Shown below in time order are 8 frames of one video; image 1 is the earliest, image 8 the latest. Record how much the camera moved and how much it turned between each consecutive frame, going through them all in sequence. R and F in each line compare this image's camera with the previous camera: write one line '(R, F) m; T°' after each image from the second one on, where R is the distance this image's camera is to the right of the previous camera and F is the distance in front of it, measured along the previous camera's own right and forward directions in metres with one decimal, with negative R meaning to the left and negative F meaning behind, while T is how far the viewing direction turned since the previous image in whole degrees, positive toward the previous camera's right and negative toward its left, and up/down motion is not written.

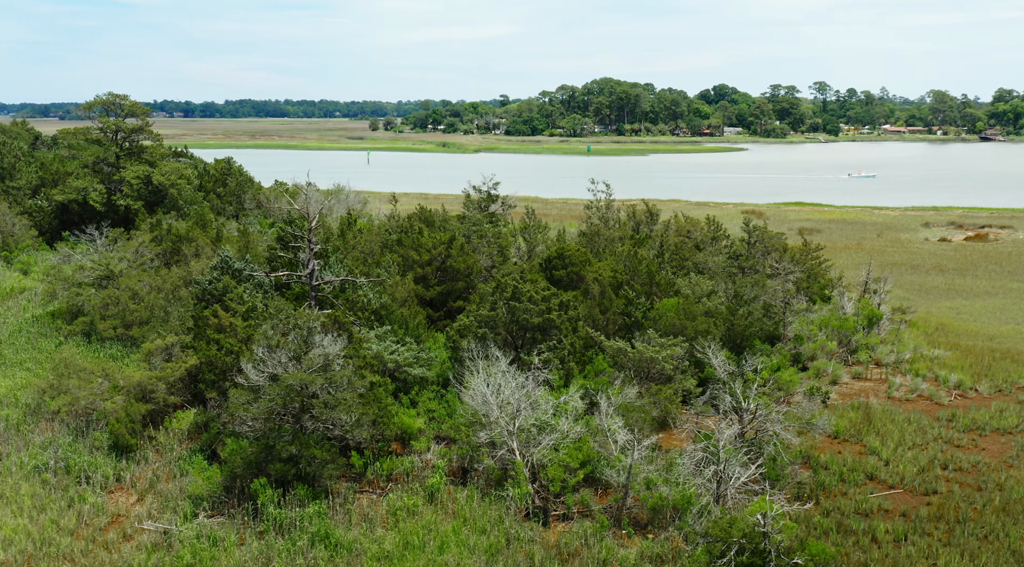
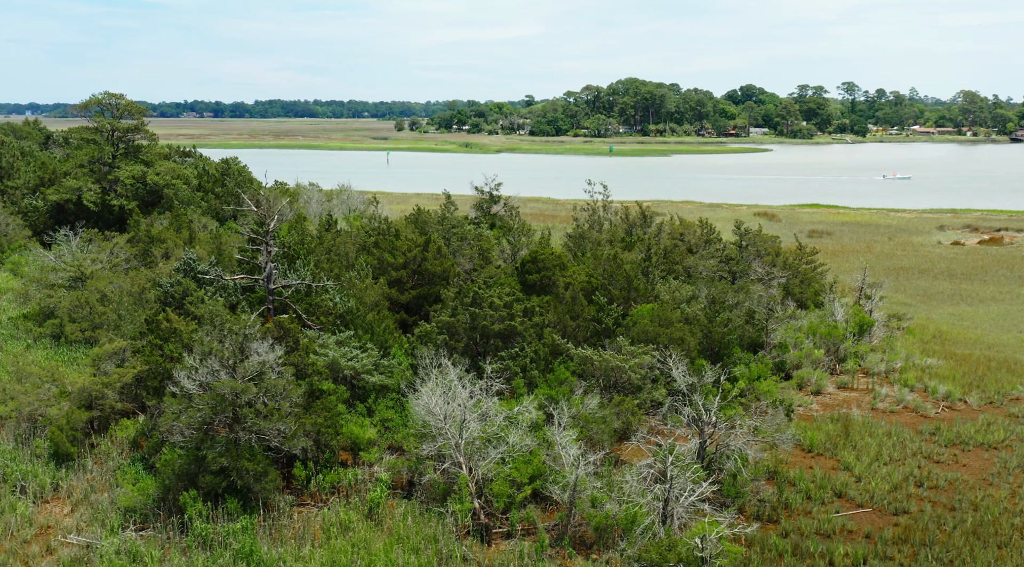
(+1.5, +0.8) m; -1°
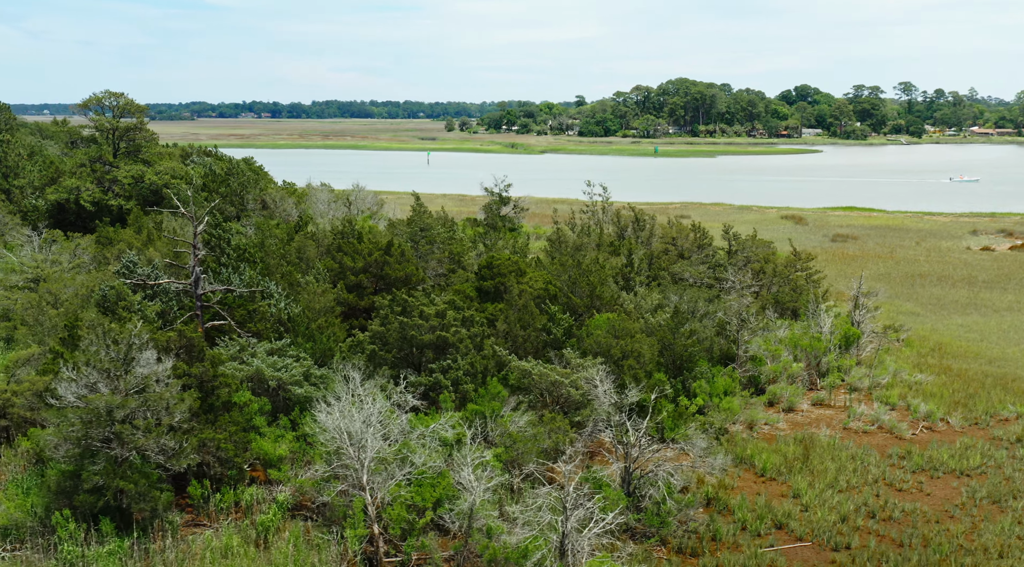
(+2.5, +1.3) m; -3°
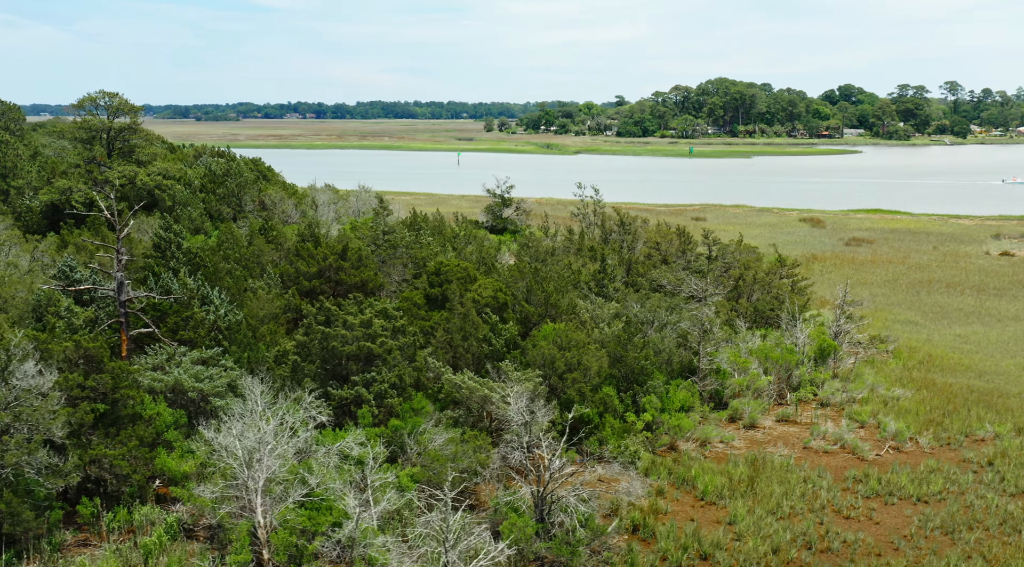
(+2.3, +1.1) m; -2°
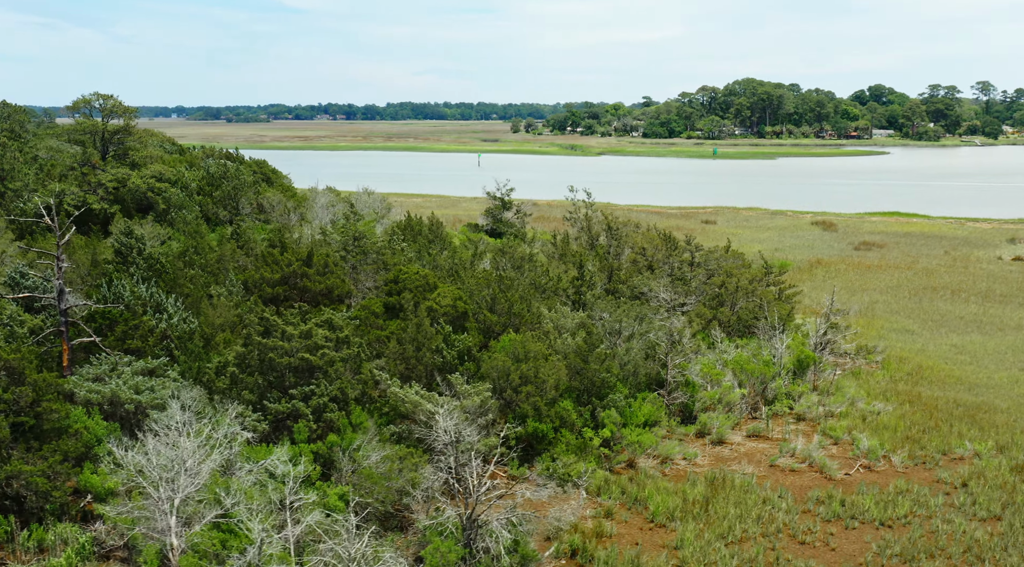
(+1.6, +0.8) m; -2°
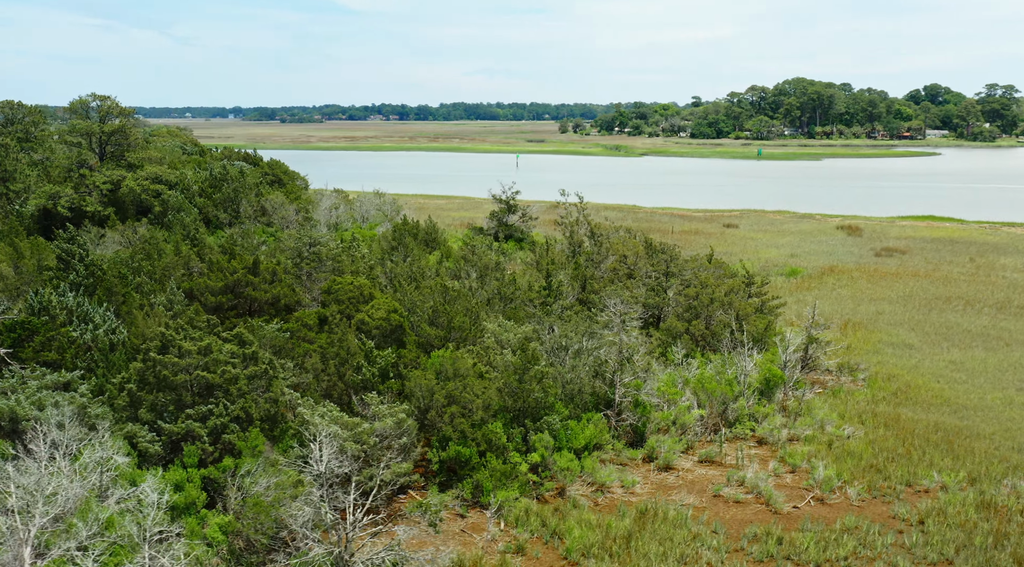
(+2.5, +1.4) m; -3°
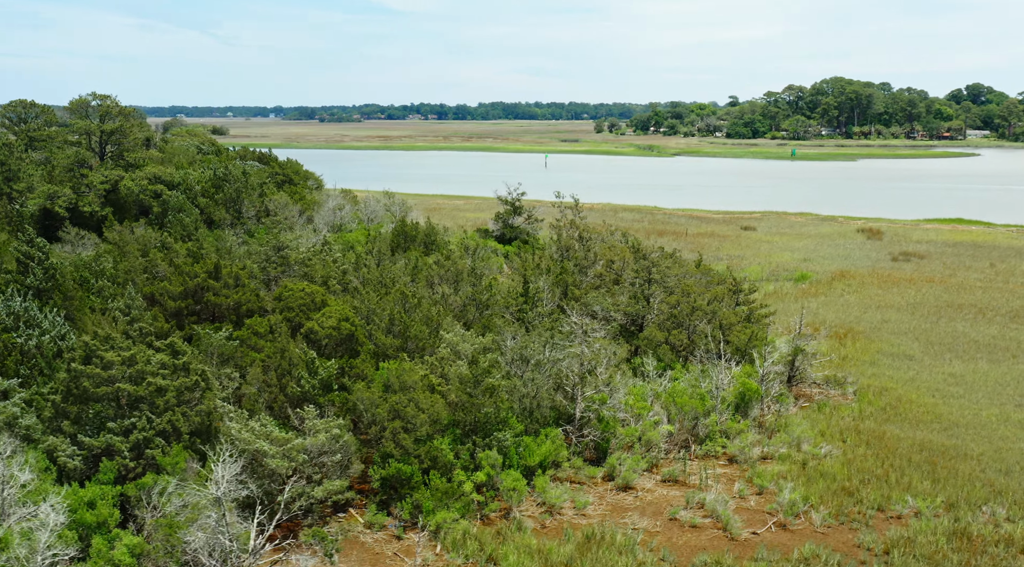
(+1.7, +1.0) m; -2°
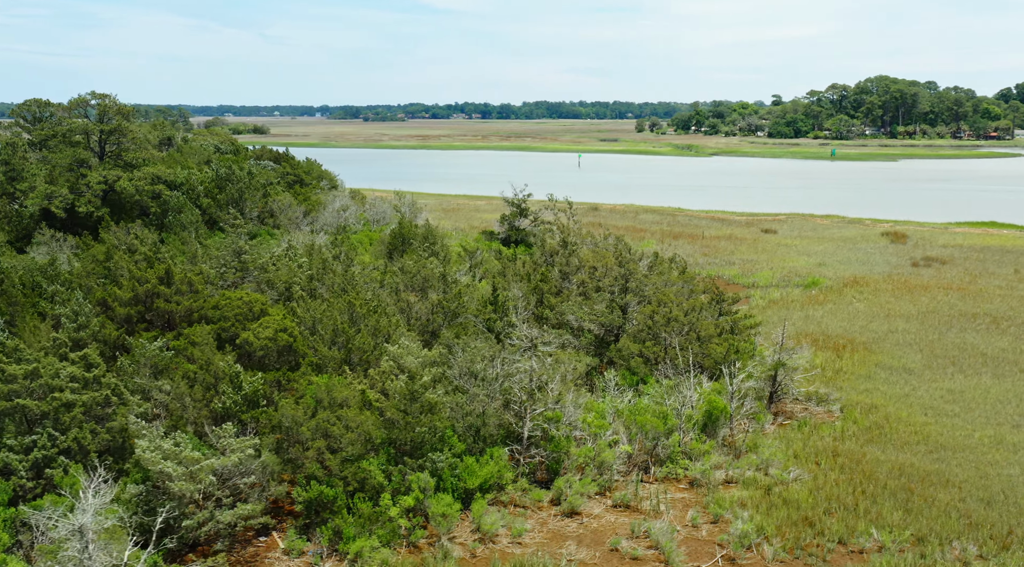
(+2.0, +1.2) m; -2°
